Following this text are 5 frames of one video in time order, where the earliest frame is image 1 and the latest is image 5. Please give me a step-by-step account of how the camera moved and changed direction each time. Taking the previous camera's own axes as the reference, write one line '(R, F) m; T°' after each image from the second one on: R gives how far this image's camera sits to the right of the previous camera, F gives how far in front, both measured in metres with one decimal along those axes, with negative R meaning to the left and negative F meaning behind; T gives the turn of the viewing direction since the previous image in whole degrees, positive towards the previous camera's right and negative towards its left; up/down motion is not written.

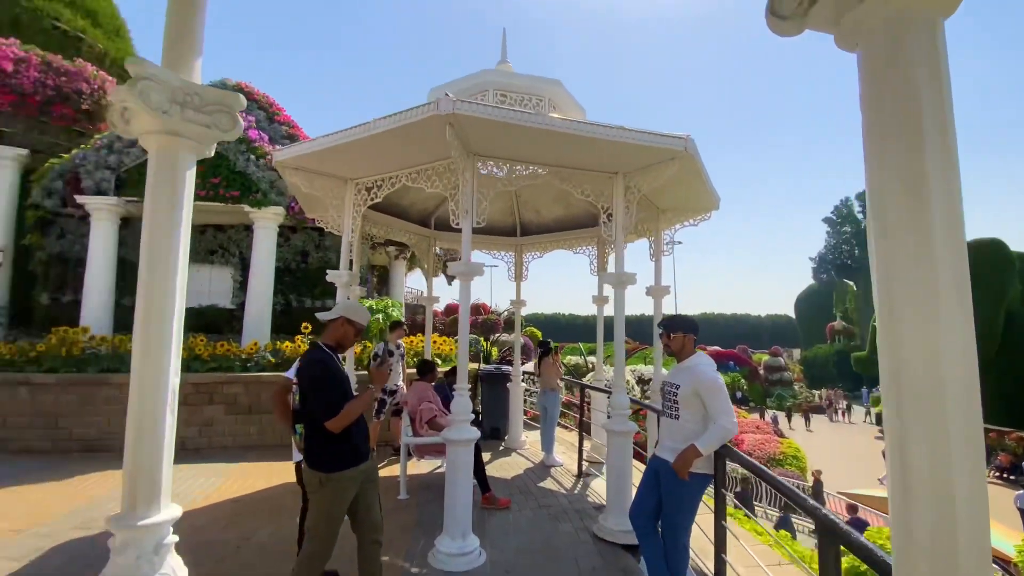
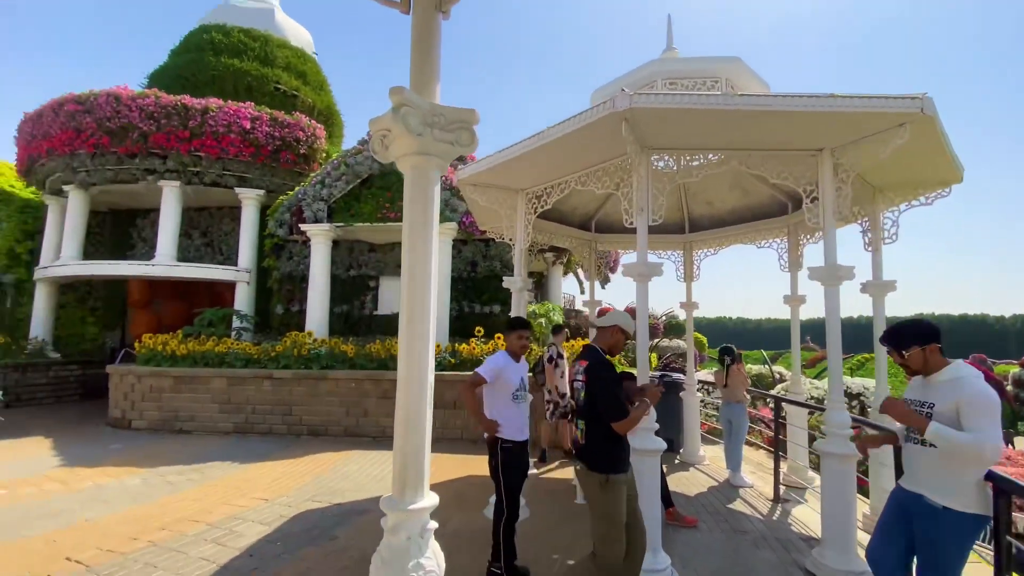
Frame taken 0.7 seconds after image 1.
(-0.3, 0.0) m; -18°
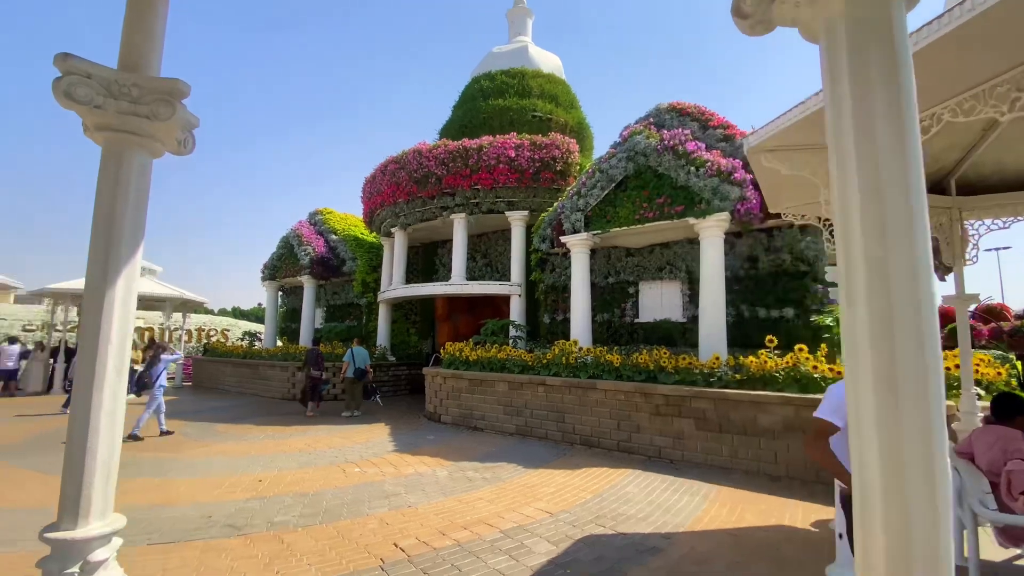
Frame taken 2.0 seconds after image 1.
(-0.4, +0.6) m; -30°
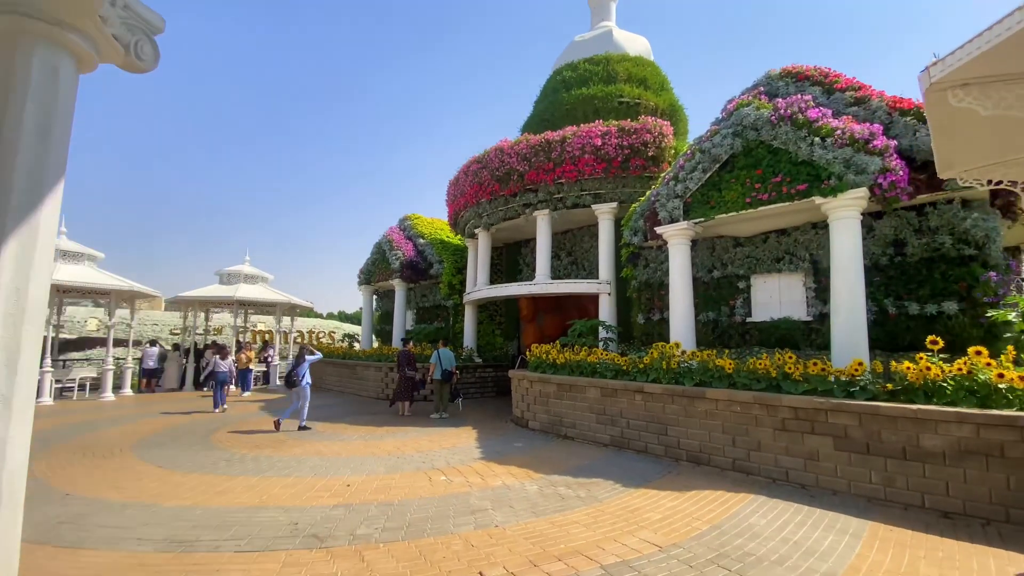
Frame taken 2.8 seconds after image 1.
(-0.1, +0.6) m; -10°
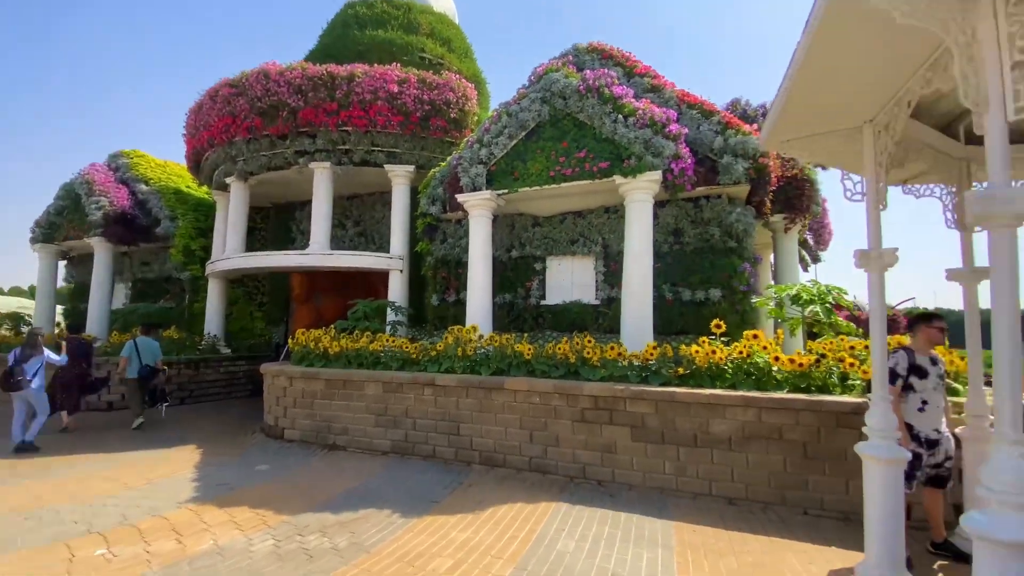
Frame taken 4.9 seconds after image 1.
(+0.4, +1.5) m; +25°
